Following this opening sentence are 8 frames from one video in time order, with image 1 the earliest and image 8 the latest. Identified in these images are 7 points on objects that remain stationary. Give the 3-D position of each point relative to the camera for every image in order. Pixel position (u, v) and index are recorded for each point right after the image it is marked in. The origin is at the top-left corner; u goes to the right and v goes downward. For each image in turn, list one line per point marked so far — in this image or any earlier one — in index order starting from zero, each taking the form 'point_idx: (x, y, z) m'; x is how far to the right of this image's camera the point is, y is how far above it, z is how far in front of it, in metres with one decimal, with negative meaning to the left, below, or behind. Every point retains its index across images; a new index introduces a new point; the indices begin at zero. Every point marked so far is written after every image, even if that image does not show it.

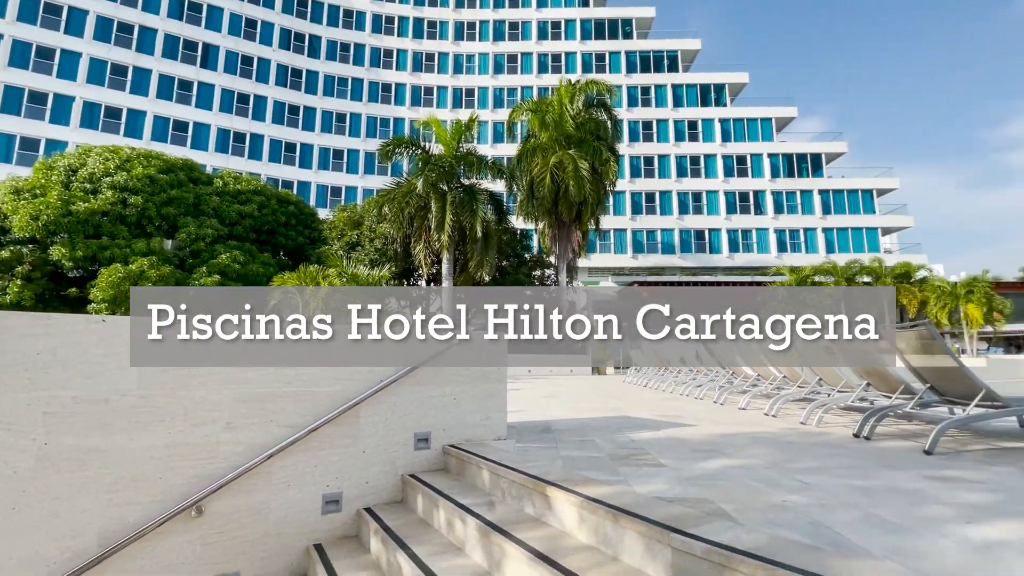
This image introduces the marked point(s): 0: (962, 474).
0: (+2.3, -0.9, +2.4) m
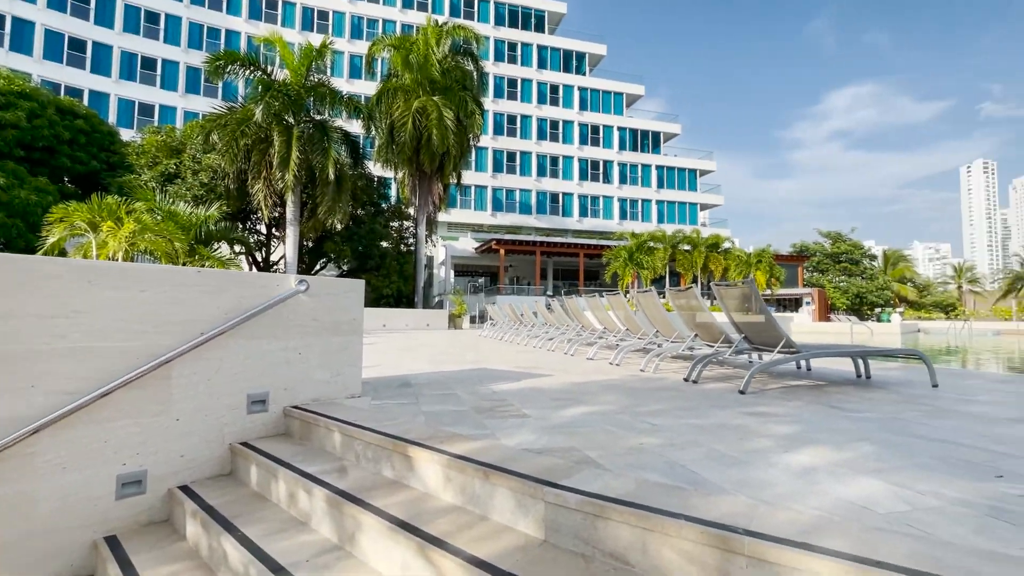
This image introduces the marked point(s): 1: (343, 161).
0: (+1.5, -0.7, +2.8) m
1: (-4.8, +3.7, +13.7) m
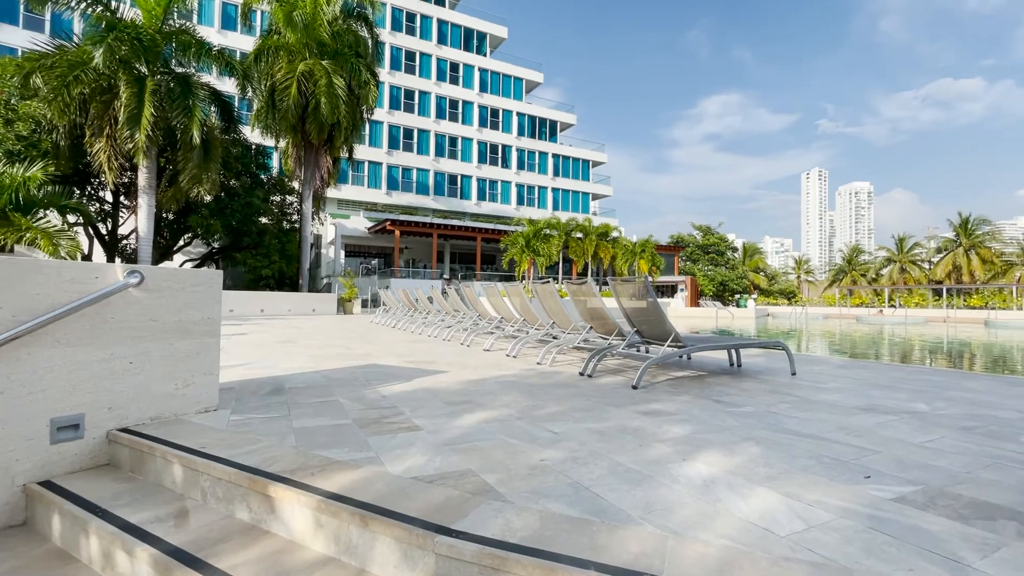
0: (+0.9, -0.7, +2.9) m
1: (-7.5, +4.1, +12.0) m
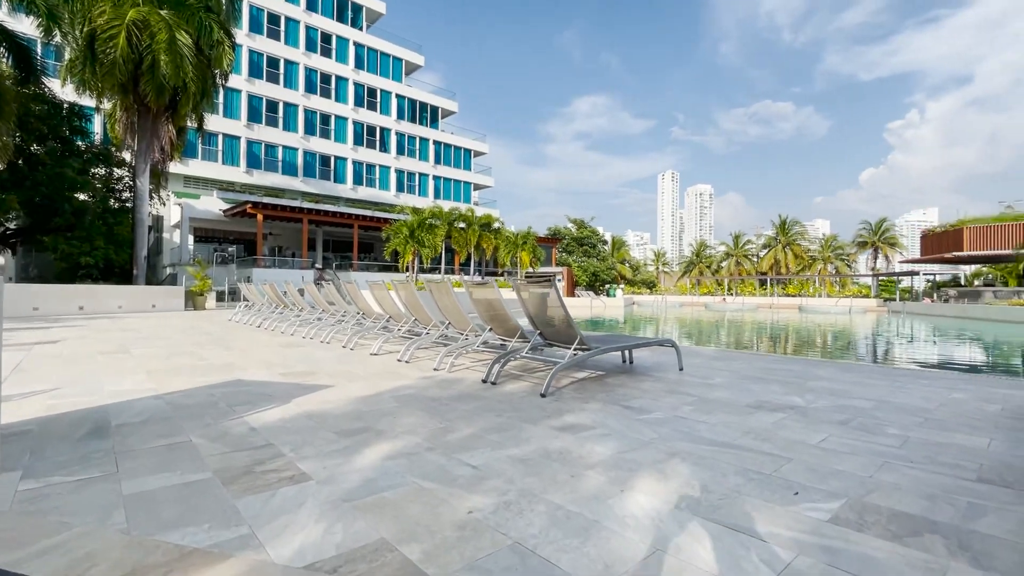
0: (+0.4, -0.7, +2.7) m
1: (-10.1, +4.3, +9.4) m
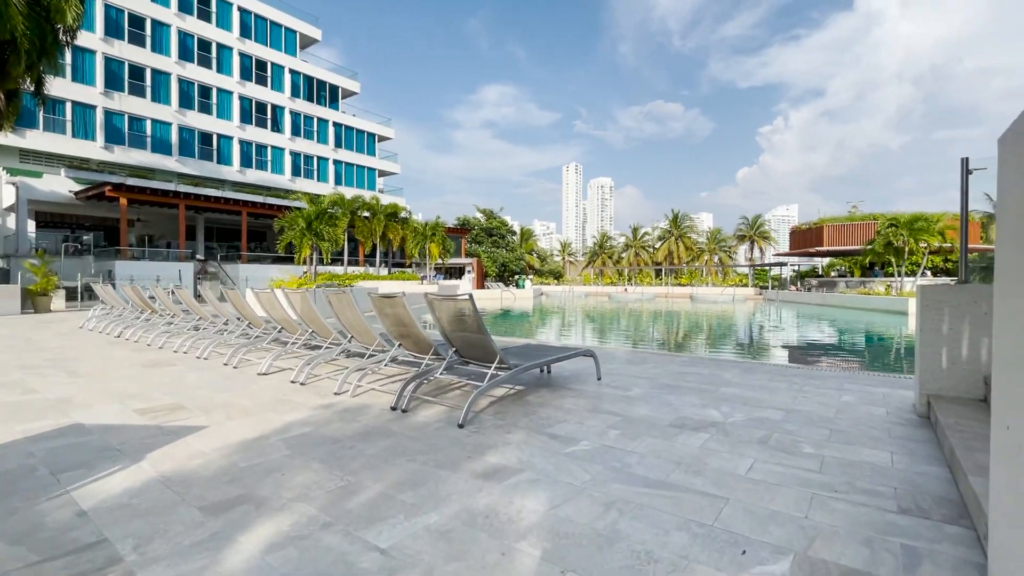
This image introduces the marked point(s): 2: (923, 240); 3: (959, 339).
0: (-0.1, -0.9, +2.5) m
1: (-11.6, +4.2, +6.9) m
2: (+16.0, +1.8, +18.4) m
3: (+2.9, -0.3, +3.1) m
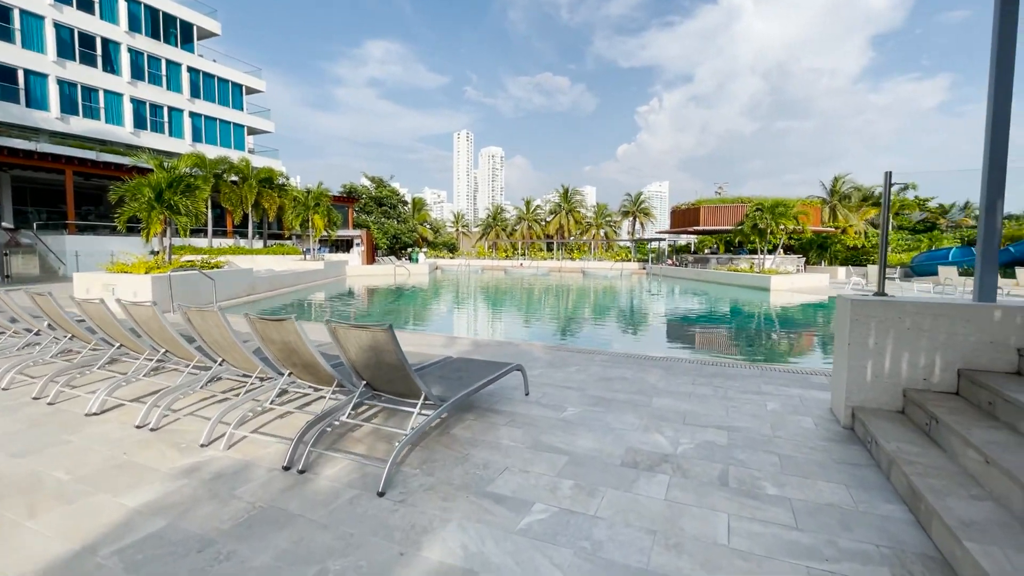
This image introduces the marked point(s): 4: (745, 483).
0: (-0.3, -1.1, +1.9) m
1: (-12.5, +4.1, +3.3) m
2: (+11.8, +2.8, +20.8) m
3: (+2.5, -0.4, +3.2) m
4: (+1.2, -1.0, +2.5) m
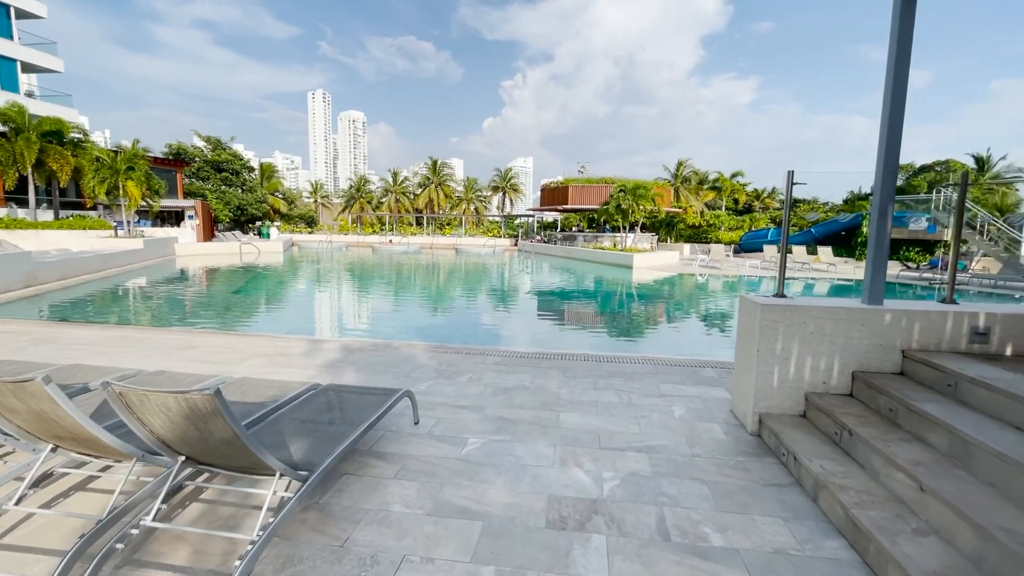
0: (-0.5, -1.2, +1.2) m
1: (-12.7, +3.7, -1.0) m
2: (+6.0, +4.0, +22.4) m
3: (+1.8, -0.5, +3.2) m
4: (+0.8, -1.1, +2.2) m
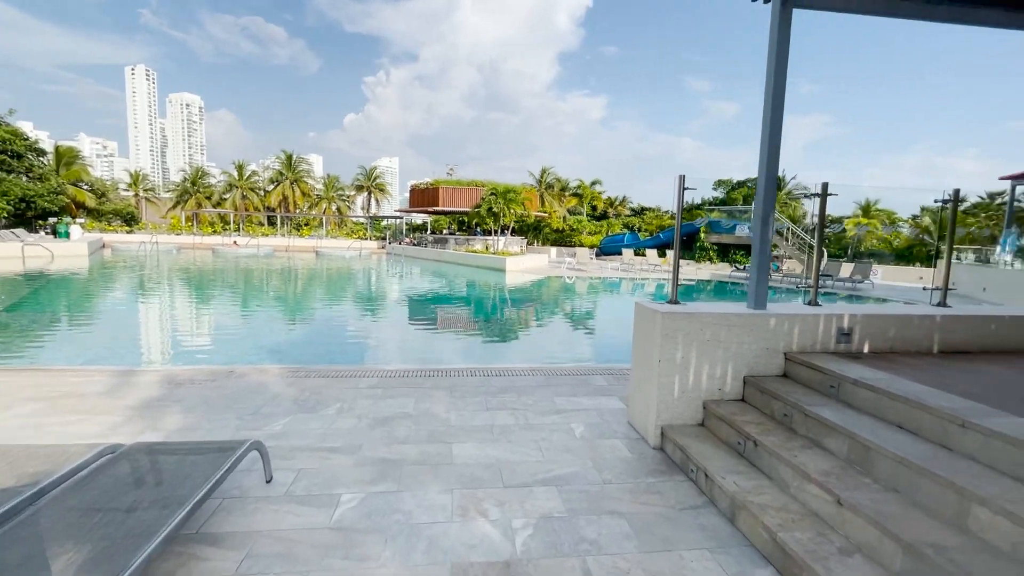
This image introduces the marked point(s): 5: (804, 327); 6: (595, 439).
0: (-0.6, -1.3, +0.6) m
1: (-11.8, +3.4, -4.8) m
2: (-0.1, +3.8, +22.8) m
3: (+1.1, -0.5, +3.1) m
4: (+0.4, -1.2, +1.9) m
5: (+1.9, -0.3, +3.2) m
6: (+0.6, -1.0, +3.2) m
